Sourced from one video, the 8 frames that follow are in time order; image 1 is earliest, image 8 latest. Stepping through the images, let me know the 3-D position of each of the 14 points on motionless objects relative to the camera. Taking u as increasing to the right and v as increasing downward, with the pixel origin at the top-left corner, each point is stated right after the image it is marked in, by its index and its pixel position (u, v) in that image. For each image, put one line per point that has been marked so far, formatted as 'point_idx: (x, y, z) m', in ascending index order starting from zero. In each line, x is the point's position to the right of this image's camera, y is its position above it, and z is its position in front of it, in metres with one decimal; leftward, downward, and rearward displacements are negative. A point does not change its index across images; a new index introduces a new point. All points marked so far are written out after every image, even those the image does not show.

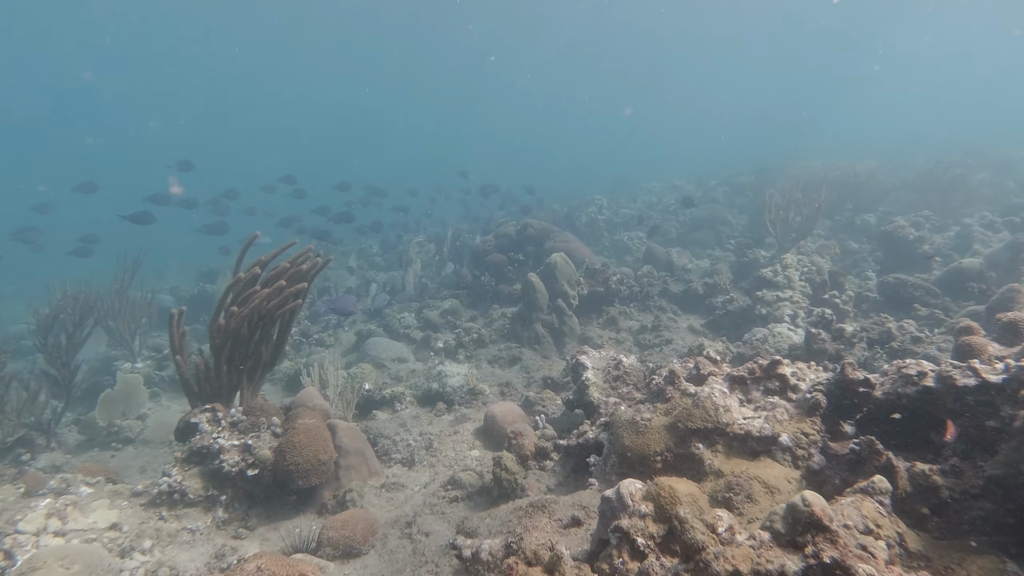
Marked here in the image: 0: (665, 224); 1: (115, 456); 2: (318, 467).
0: (+4.5, +1.9, +17.4) m
1: (-4.9, -2.1, +7.4) m
2: (-1.7, -1.6, +5.3) m
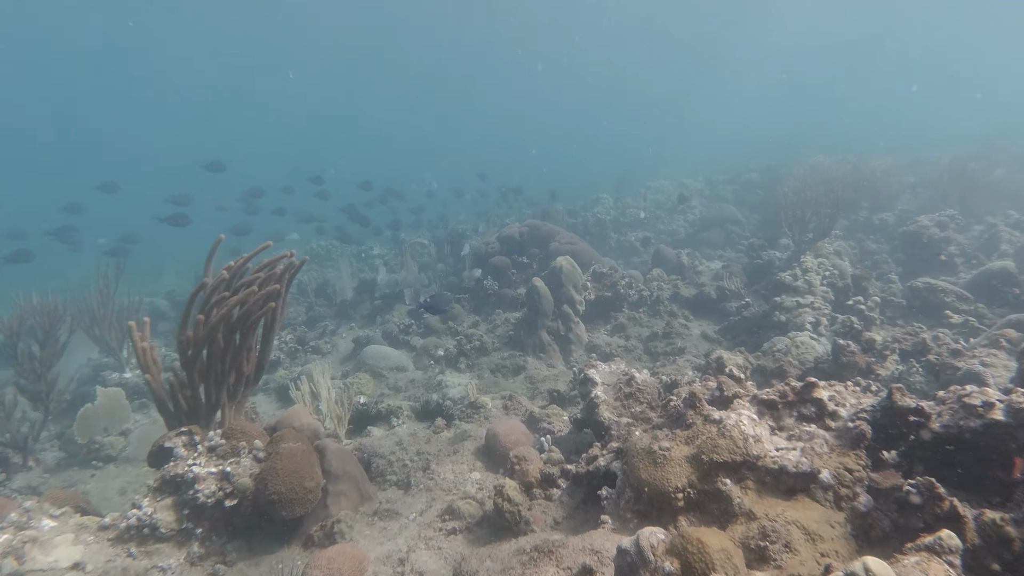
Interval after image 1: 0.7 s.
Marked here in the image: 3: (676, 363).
0: (+4.6, +1.9, +16.9) m
1: (-4.9, -2.2, +6.9) m
2: (-1.7, -1.7, +4.8) m
3: (+2.0, -0.9, +7.1) m
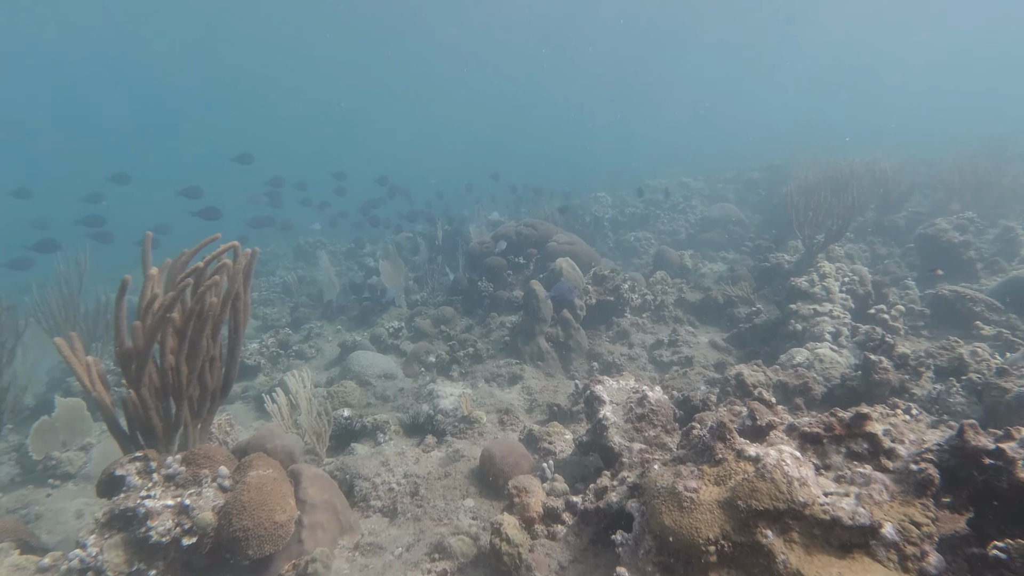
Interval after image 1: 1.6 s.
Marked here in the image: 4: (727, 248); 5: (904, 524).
0: (+4.5, +1.8, +16.4) m
1: (-4.9, -2.2, +6.3) m
2: (-1.7, -1.7, +4.2) m
3: (+1.9, -1.0, +6.6) m
4: (+5.2, +1.0, +14.3) m
5: (+1.9, -1.1, +2.8) m
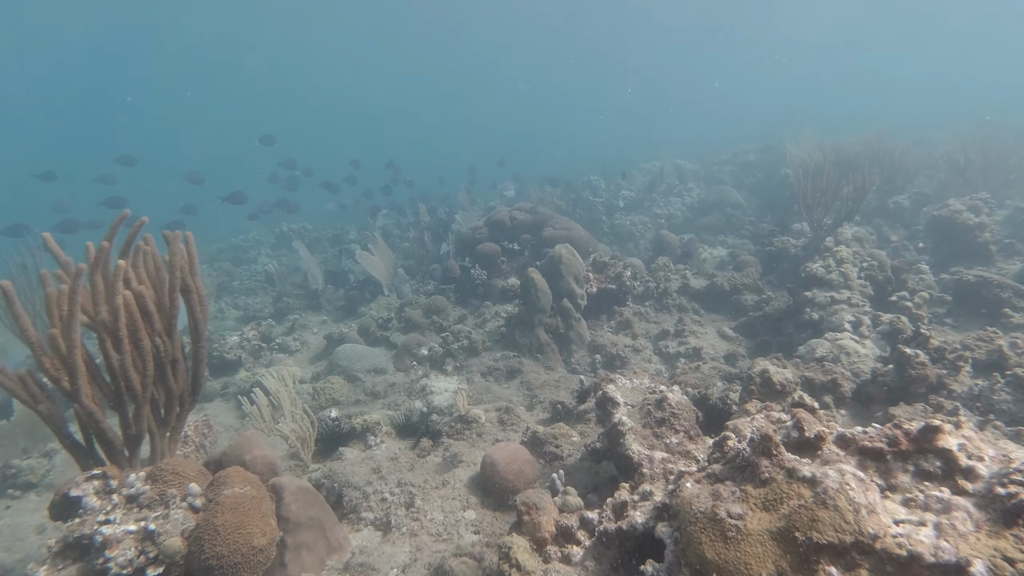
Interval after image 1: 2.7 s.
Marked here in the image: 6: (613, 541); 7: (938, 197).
0: (+4.3, +2.2, +15.9) m
1: (-4.9, -2.2, +5.8) m
2: (-1.7, -1.7, +3.8) m
3: (+2.0, -0.8, +6.1) m
4: (+5.0, +1.3, +13.9) m
5: (+1.9, -1.1, +2.4) m
6: (+0.6, -1.5, +3.4) m
7: (+8.8, +1.9, +12.3) m
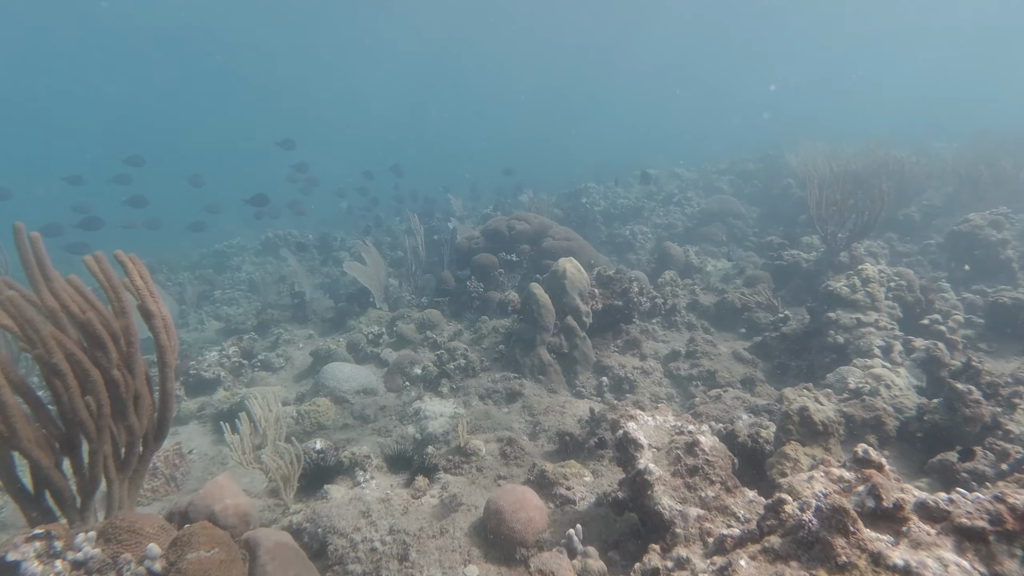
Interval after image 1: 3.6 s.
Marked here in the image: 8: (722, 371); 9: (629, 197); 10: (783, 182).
0: (+4.1, +1.9, +15.5) m
1: (-4.9, -2.3, +5.1) m
2: (-1.6, -1.9, +3.2) m
3: (+2.0, -1.1, +5.6) m
4: (+4.9, +1.0, +13.4) m
5: (+2.0, -1.3, +1.9) m
6: (+0.7, -1.7, +2.9) m
7: (+8.7, +1.6, +11.9) m
8: (+2.5, -1.0, +7.0) m
9: (+3.7, +2.9, +18.7) m
10: (+7.3, +2.8, +15.9) m
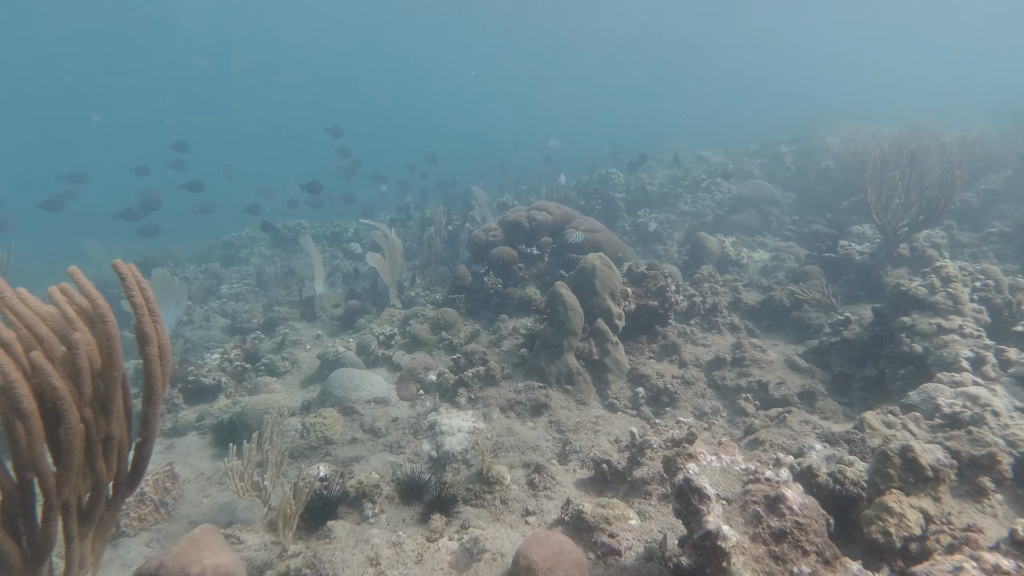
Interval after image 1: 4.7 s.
0: (+4.6, +2.1, +14.6) m
1: (-4.6, -2.4, +4.5) m
2: (-1.4, -2.0, +2.5) m
3: (+2.2, -1.1, +4.9) m
4: (+5.3, +1.2, +12.5) m
5: (+2.2, -1.4, +1.1) m
6: (+0.9, -1.8, +2.2) m
7: (+9.1, +1.7, +10.9) m
8: (+2.8, -1.0, +6.2) m
9: (+4.2, +3.1, +17.7) m
10: (+7.7, +3.1, +14.9) m
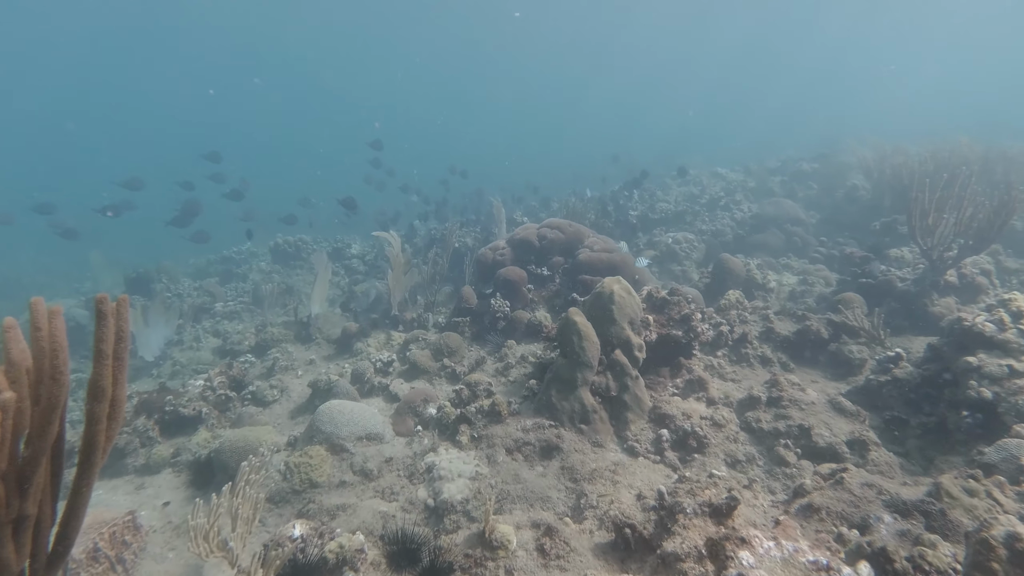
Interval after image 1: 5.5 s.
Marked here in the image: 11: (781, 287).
0: (+4.8, +1.6, +13.9) m
1: (-4.6, -2.6, +3.9) m
2: (-1.4, -2.1, +1.8) m
3: (+2.3, -1.4, +4.1) m
4: (+5.5, +0.7, +11.8) m
5: (+2.2, -1.6, +0.4) m
6: (+0.9, -1.9, +1.4) m
7: (+9.3, +1.2, +10.1) m
8: (+2.8, -1.3, +5.5) m
9: (+4.5, +2.5, +17.1) m
10: (+8.0, +2.5, +14.2) m
11: (+4.2, 0.0, +9.3) m
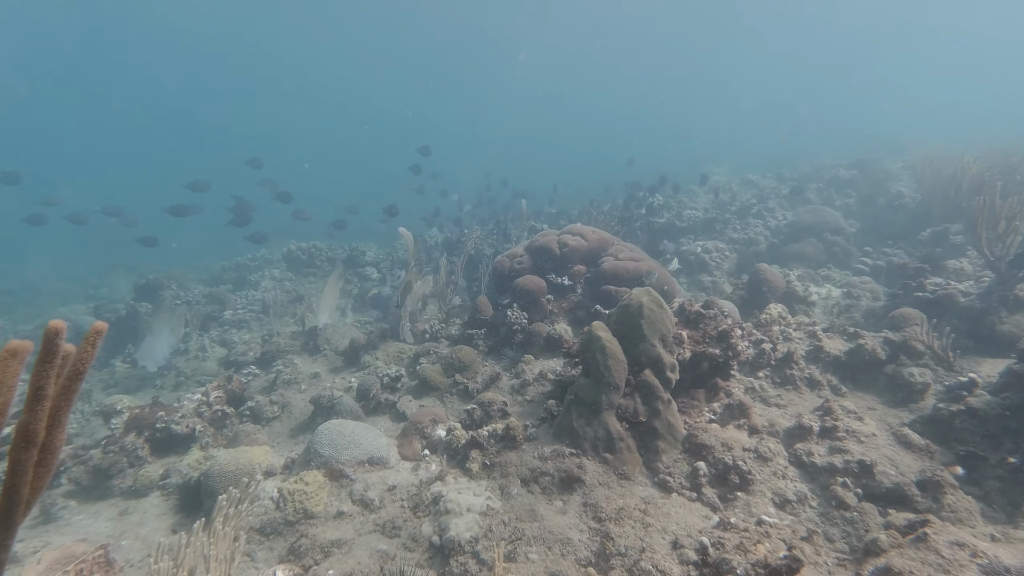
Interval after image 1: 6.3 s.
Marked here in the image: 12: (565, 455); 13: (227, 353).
0: (+5.3, +1.3, +13.1) m
1: (-4.5, -2.6, +3.4) m
2: (-1.4, -2.2, +1.2) m
3: (+2.4, -1.4, +3.4) m
4: (+5.9, +0.4, +11.0) m
5: (+2.1, -1.6, -0.4) m
6: (+0.8, -2.0, +0.8) m
7: (+9.6, +1.0, +9.2) m
8: (+3.0, -1.4, +4.7) m
9: (+5.0, +2.2, +16.3) m
10: (+8.4, +2.2, +13.3) m
11: (+4.5, -0.2, +8.5) m
12: (+0.5, -1.5, +5.3) m
13: (-5.0, -1.1, +10.3) m
